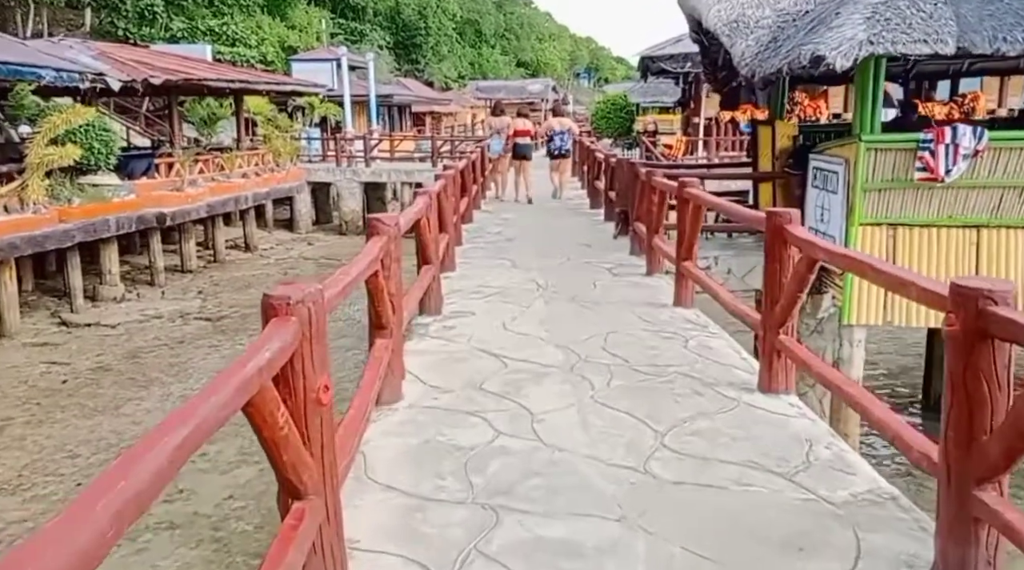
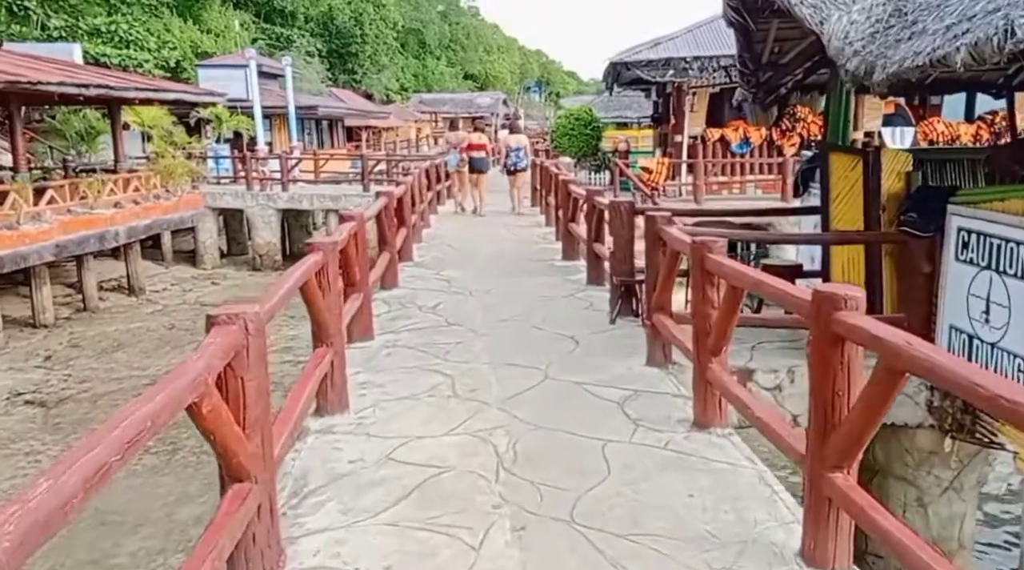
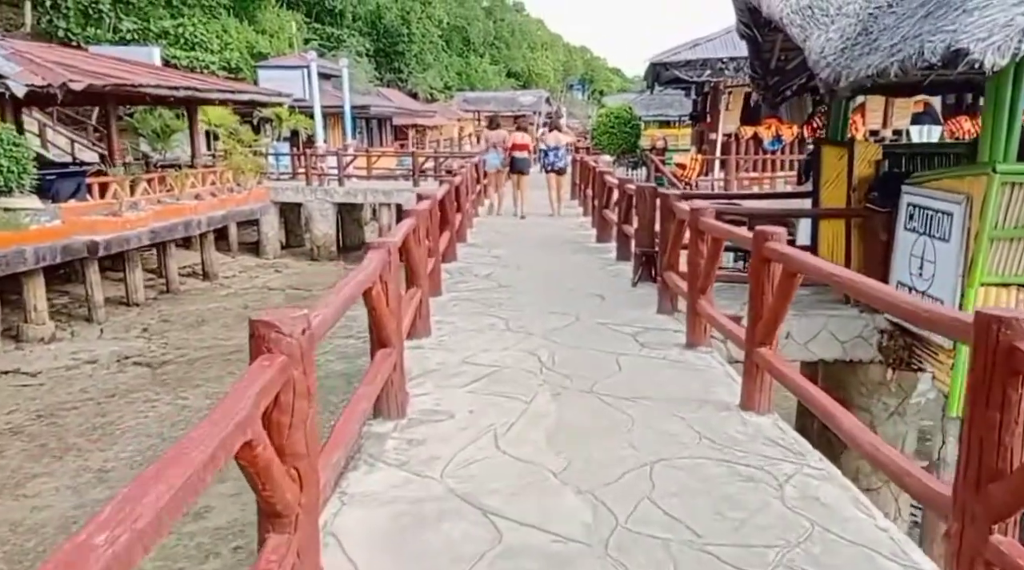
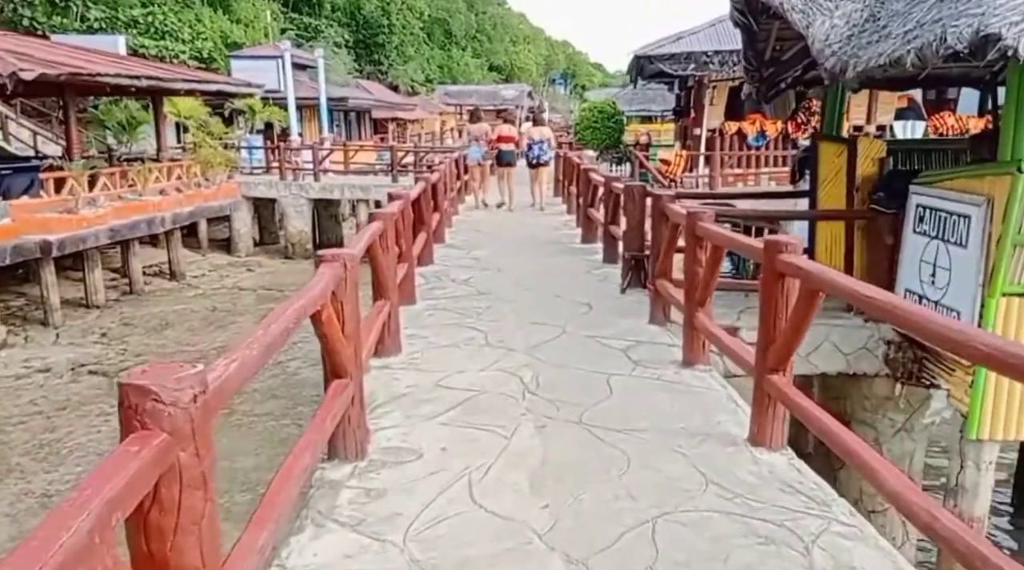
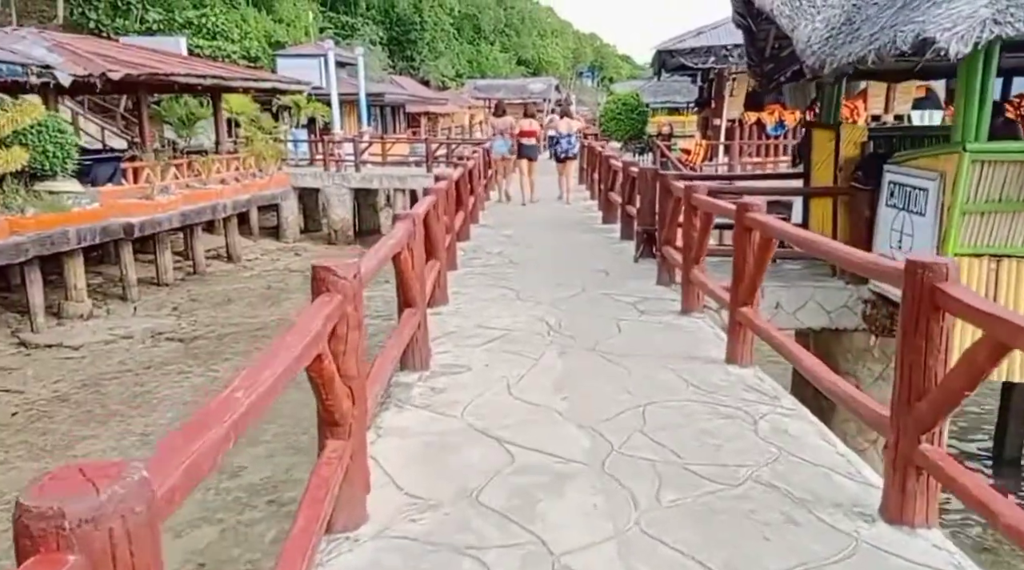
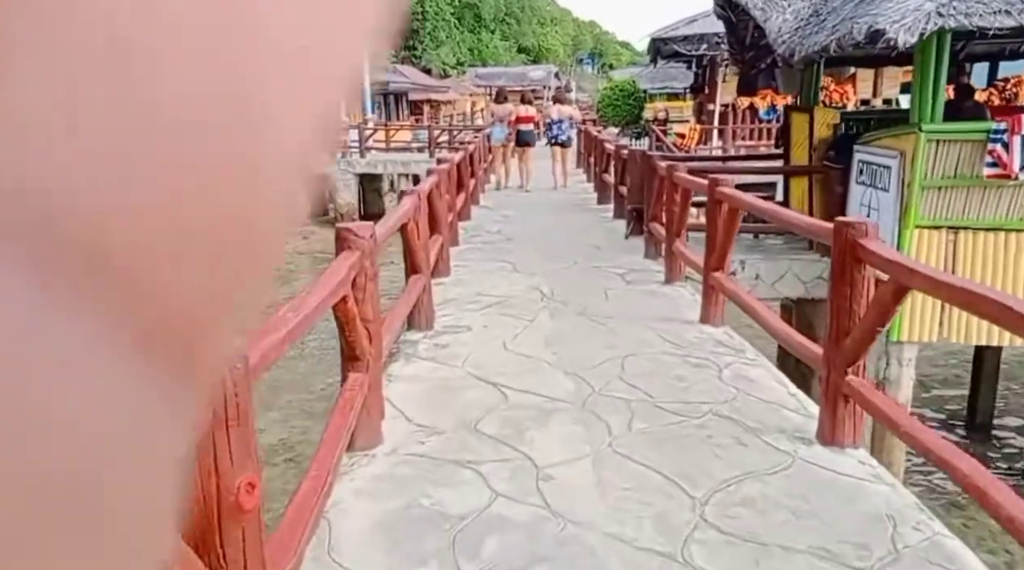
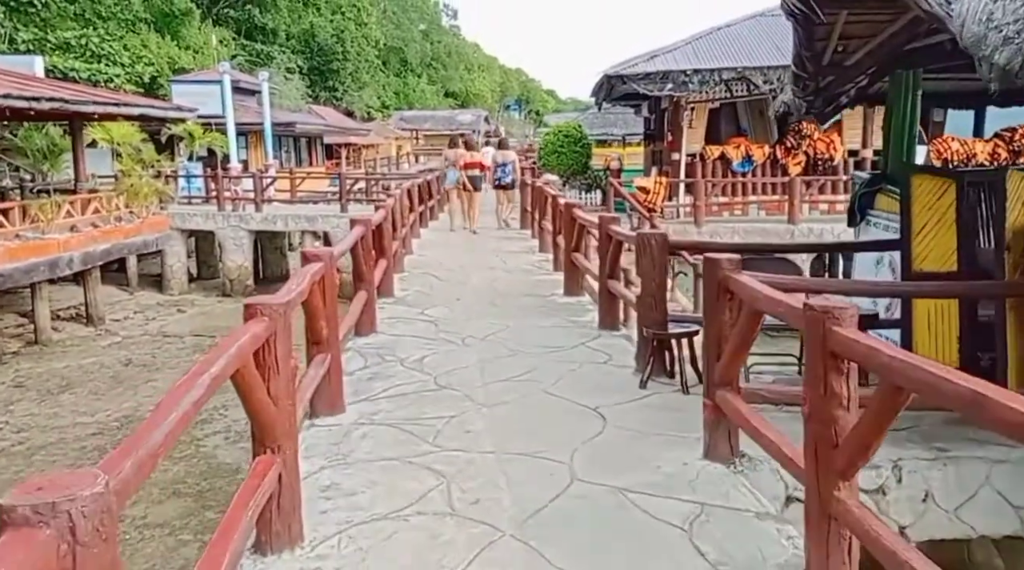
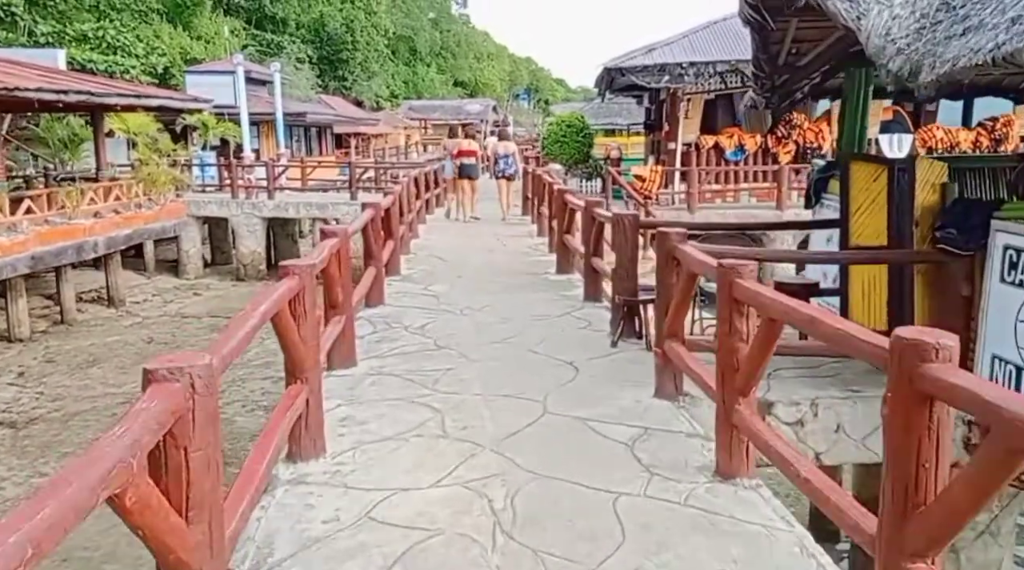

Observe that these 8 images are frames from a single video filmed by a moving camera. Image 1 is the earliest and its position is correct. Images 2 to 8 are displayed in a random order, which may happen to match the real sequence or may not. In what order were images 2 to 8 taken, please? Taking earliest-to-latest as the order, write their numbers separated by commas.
6, 5, 3, 4, 2, 8, 7
